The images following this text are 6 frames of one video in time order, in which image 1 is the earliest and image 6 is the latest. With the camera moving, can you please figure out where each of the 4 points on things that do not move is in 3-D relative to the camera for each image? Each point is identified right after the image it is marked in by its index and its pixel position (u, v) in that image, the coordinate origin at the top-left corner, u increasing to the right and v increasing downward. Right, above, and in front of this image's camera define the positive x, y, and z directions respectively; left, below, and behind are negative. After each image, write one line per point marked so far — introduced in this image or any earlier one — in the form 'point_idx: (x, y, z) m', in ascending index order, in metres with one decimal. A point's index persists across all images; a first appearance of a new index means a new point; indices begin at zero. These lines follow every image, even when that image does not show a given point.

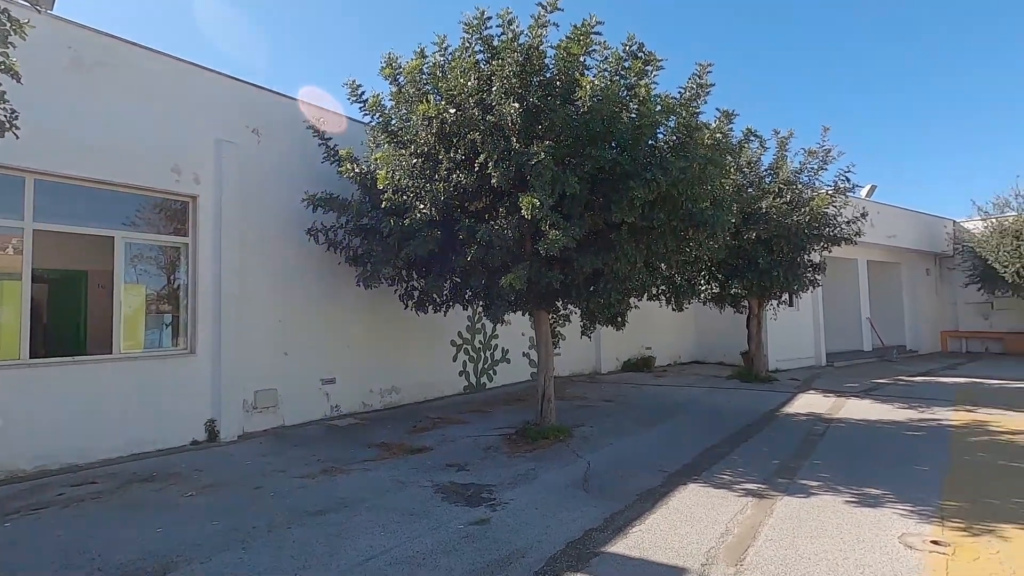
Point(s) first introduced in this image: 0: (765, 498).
0: (+2.7, -2.2, +5.7) m
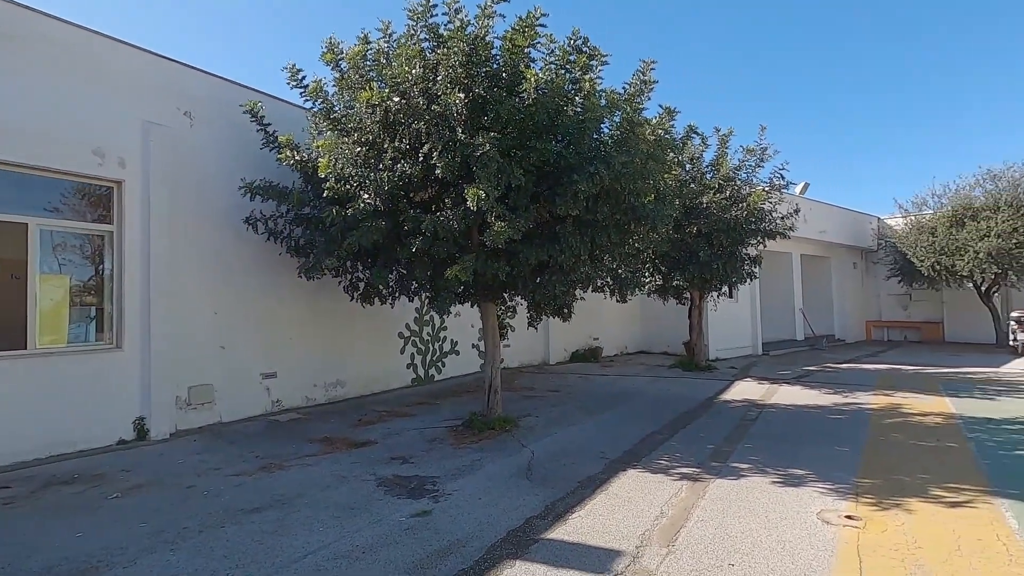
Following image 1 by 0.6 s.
0: (+2.1, -2.2, +6.0) m
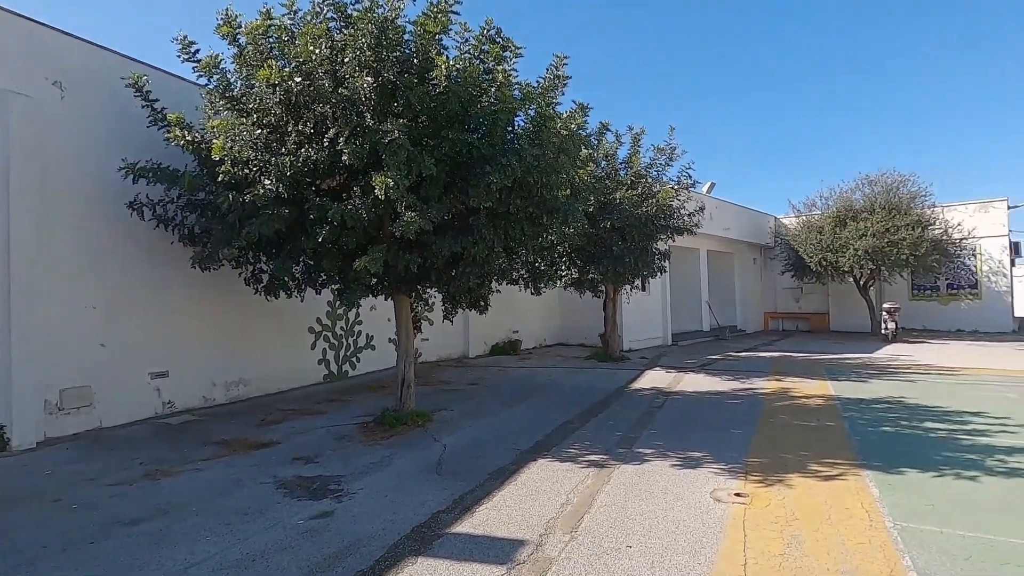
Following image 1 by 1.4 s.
0: (+1.1, -2.1, +6.2) m
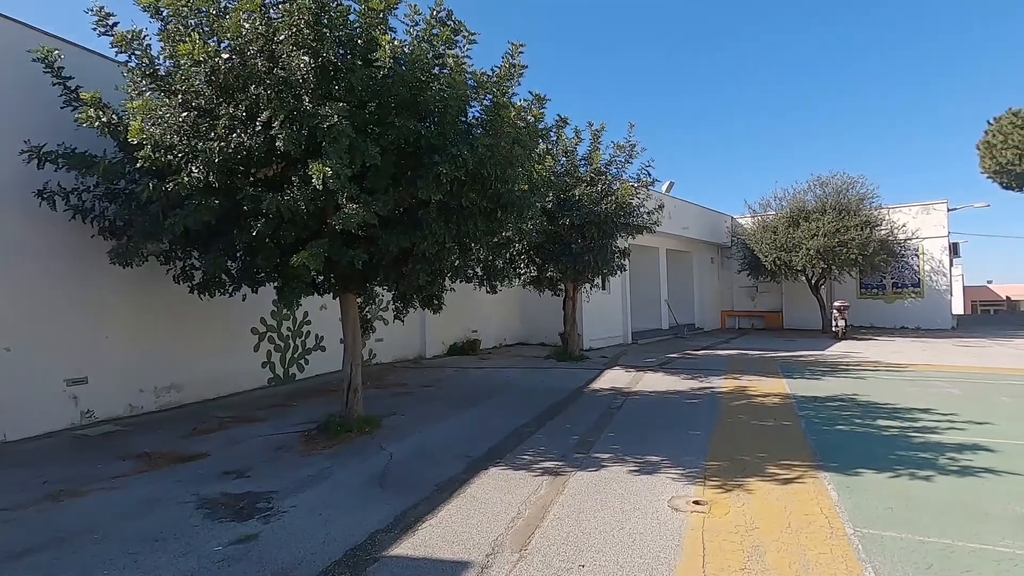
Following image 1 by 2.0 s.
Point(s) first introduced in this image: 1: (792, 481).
0: (+0.5, -2.1, +5.9) m
1: (+3.0, -2.0, +5.6) m
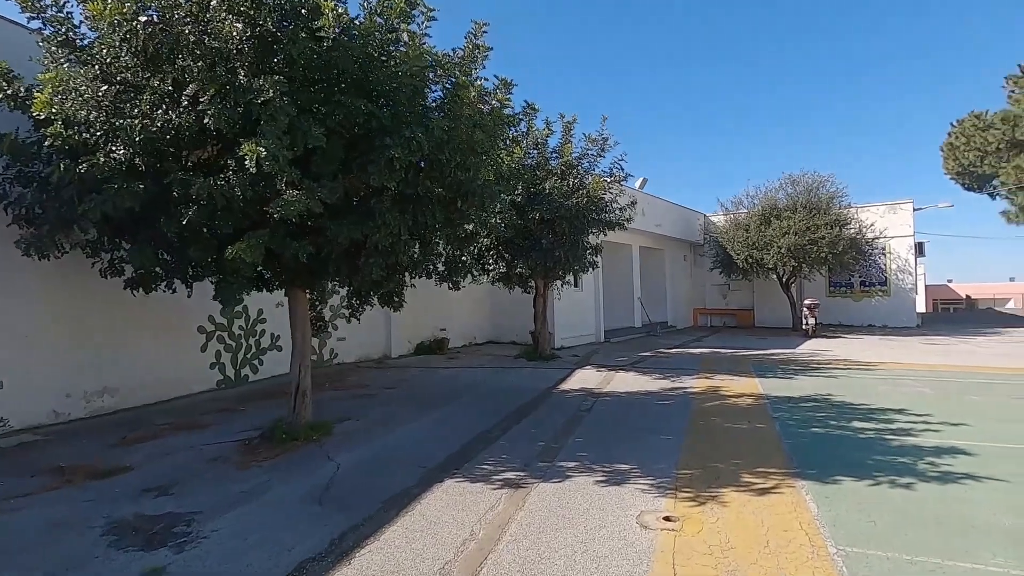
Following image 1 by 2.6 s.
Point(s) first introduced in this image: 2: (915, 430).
0: (+0.1, -2.0, +5.4) m
1: (+2.5, -2.0, +5.3) m
2: (+5.6, -2.0, +7.4) m
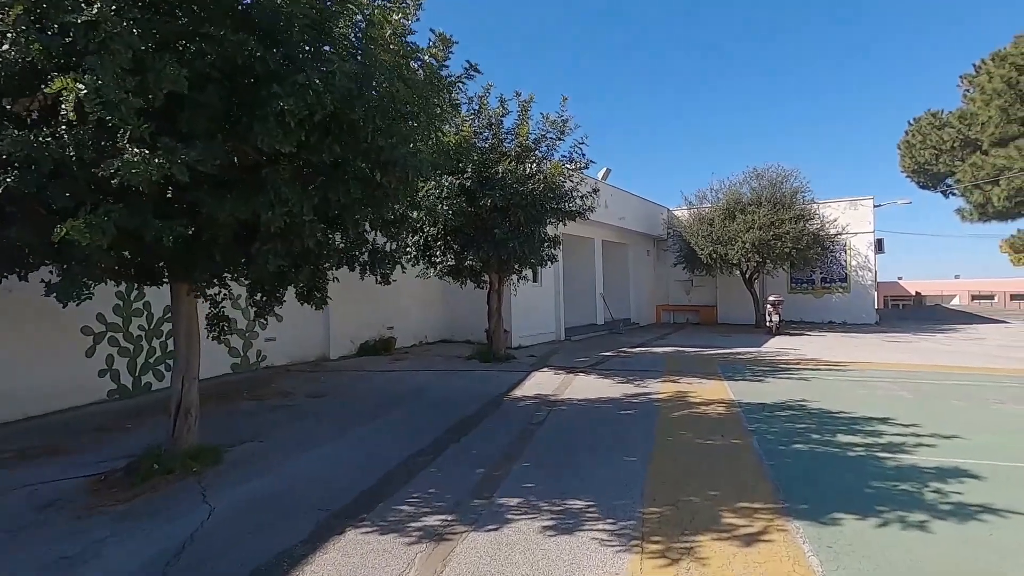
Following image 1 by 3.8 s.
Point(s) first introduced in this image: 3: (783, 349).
0: (-0.5, -2.0, +4.1) m
1: (+1.9, -2.0, +4.2) m
2: (+4.8, -1.9, +6.5) m
3: (+8.5, -1.9, +16.9) m
